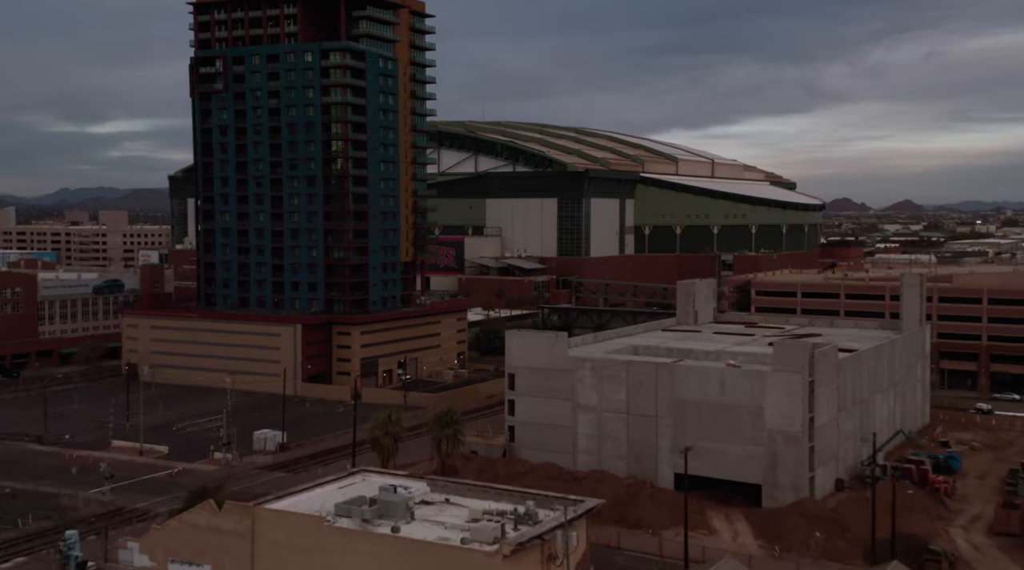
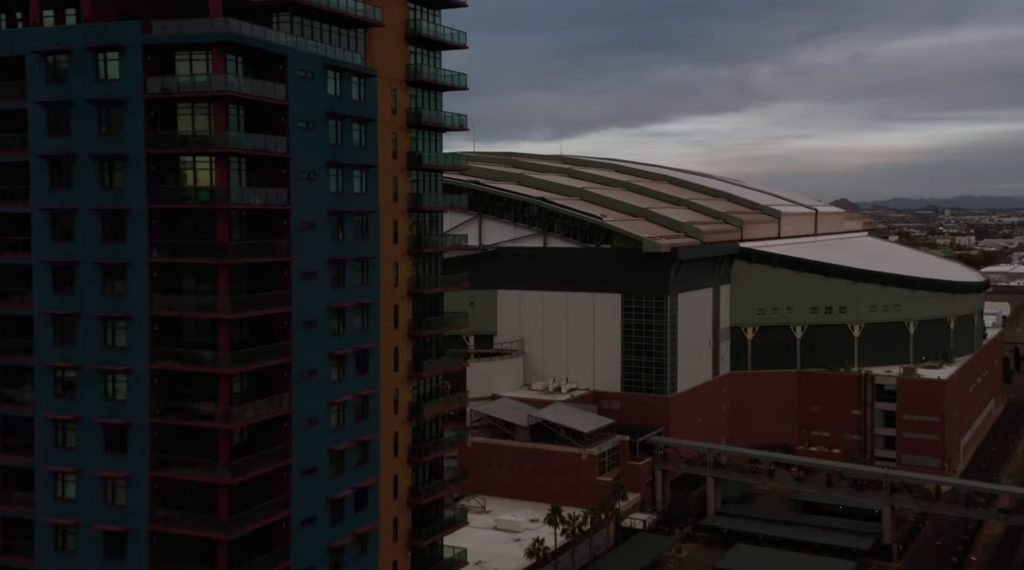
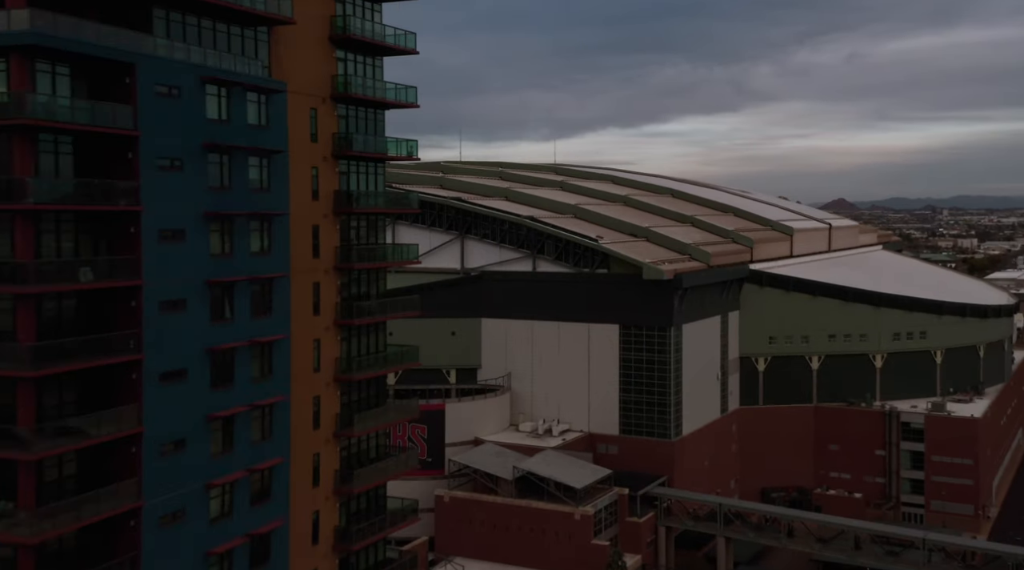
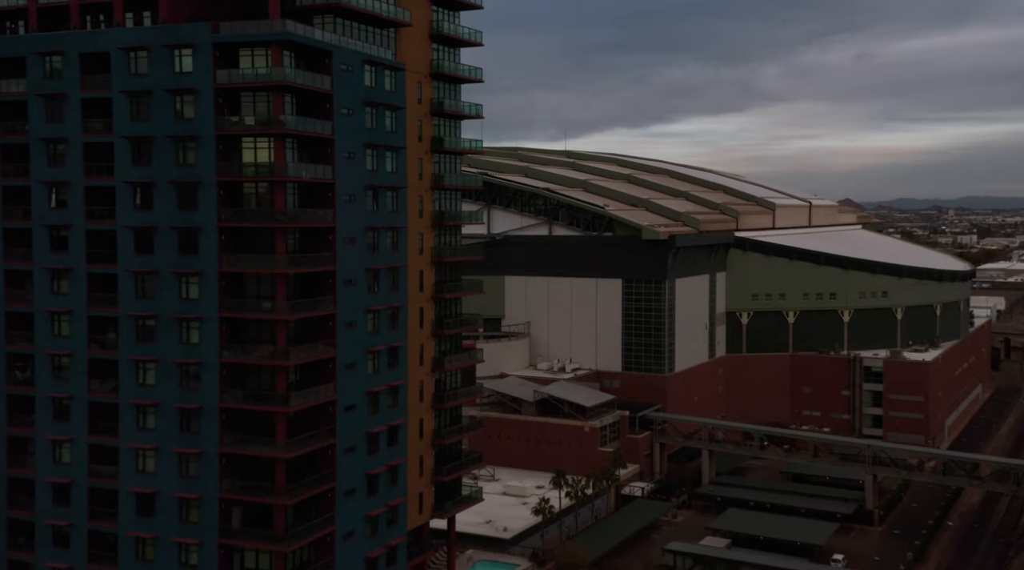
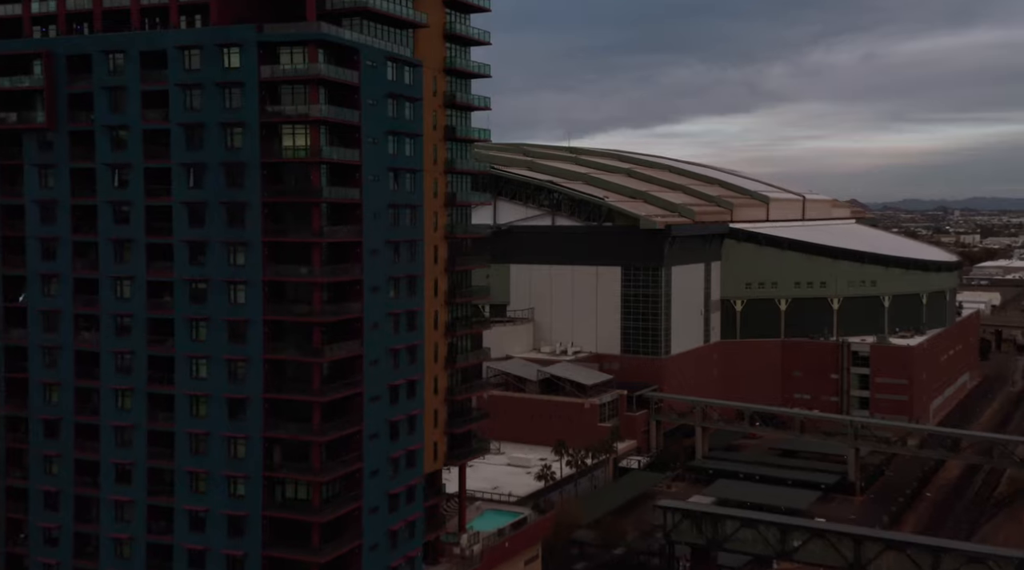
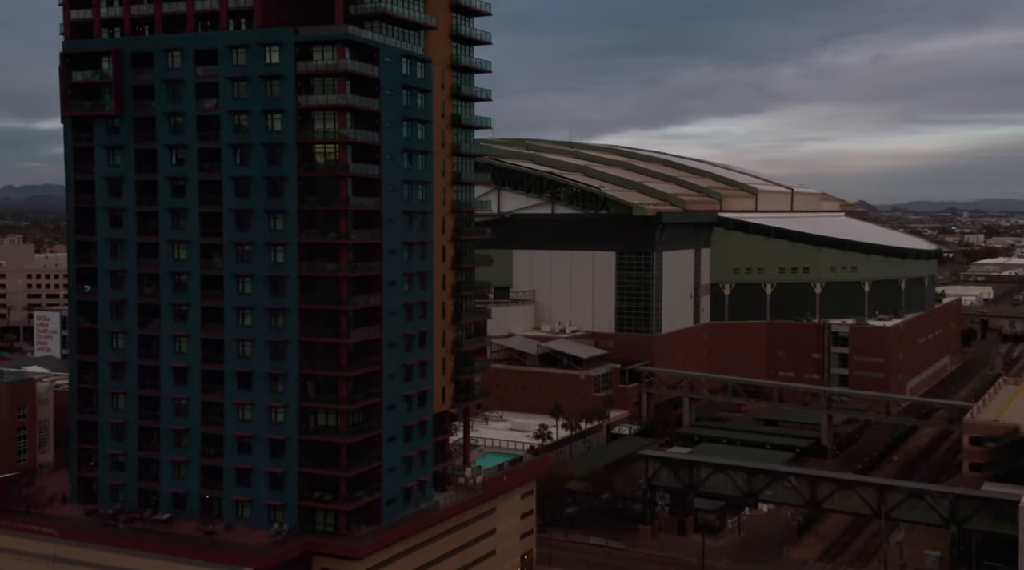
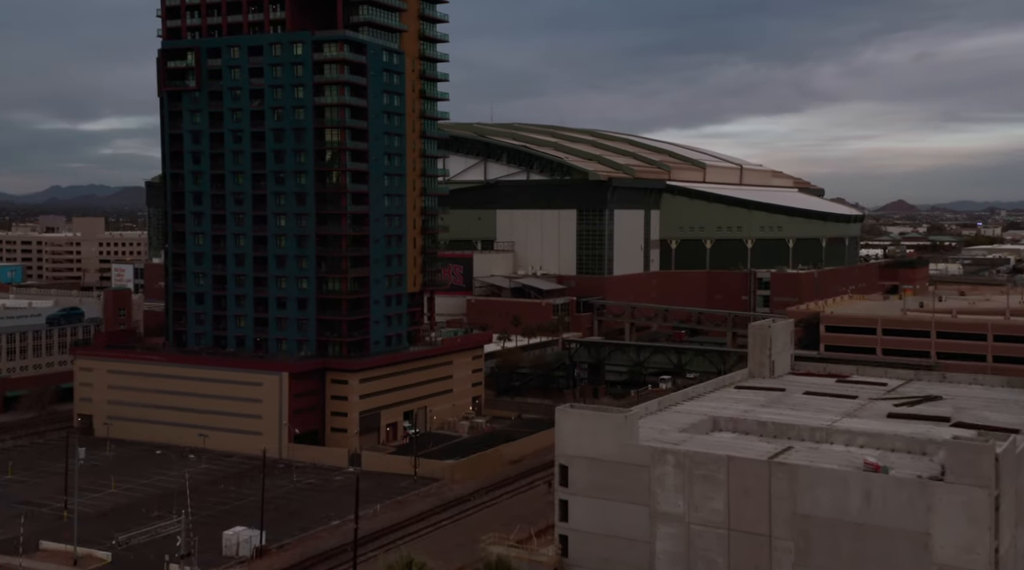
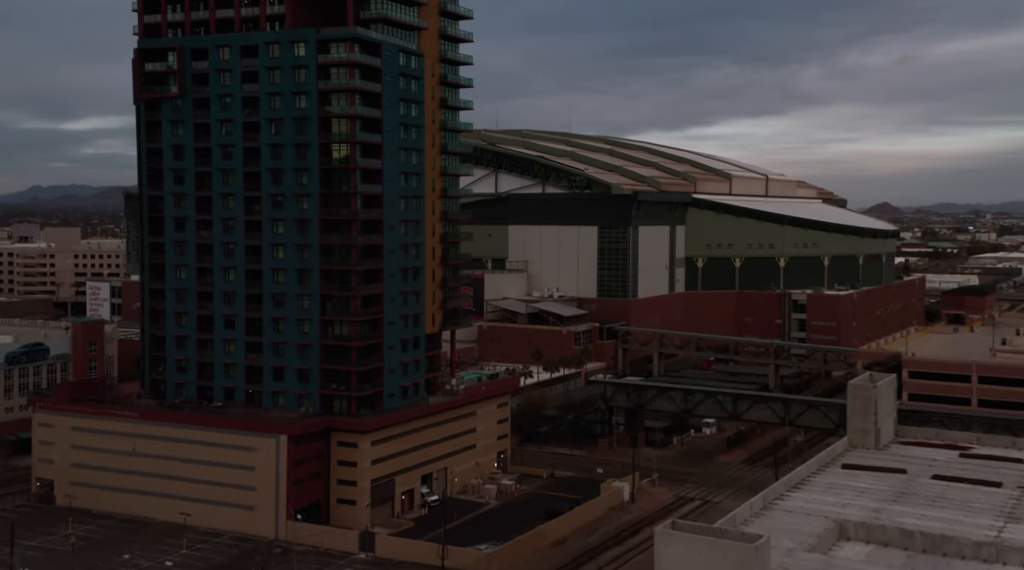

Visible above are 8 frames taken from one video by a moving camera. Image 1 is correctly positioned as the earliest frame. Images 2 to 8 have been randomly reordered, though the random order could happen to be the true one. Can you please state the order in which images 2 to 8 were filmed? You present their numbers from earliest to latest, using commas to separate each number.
7, 8, 6, 5, 4, 2, 3
